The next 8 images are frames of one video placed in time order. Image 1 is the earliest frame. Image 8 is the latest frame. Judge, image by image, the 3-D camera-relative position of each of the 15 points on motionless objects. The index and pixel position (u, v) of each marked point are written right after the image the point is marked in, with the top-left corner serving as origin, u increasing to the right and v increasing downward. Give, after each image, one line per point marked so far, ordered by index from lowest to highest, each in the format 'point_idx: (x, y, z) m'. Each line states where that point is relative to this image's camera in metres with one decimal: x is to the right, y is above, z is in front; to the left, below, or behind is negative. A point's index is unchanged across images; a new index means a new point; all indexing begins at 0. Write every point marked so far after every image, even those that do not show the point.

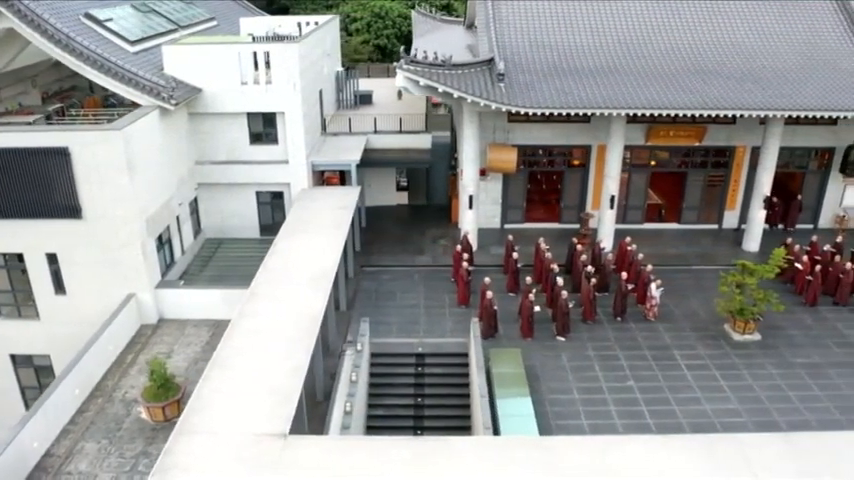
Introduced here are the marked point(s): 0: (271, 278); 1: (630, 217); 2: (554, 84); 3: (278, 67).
0: (-3.0, -0.8, +13.0) m
1: (+5.9, +0.7, +19.4) m
2: (+3.1, +3.8, +16.1) m
3: (-3.6, +4.2, +16.2) m
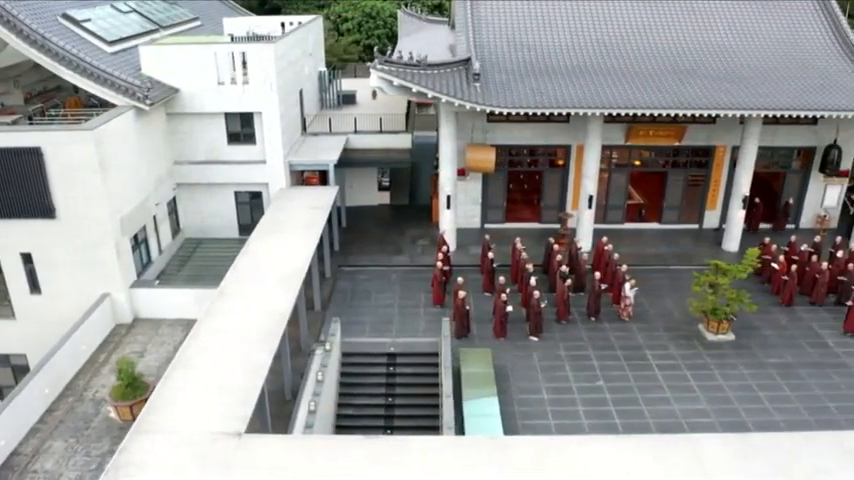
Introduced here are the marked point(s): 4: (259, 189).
0: (-3.6, -0.7, +13.0) m
1: (+5.3, +0.7, +19.3) m
2: (+2.5, +3.8, +16.1) m
3: (-4.2, +4.2, +16.2) m
4: (-4.4, +1.4, +17.4) m
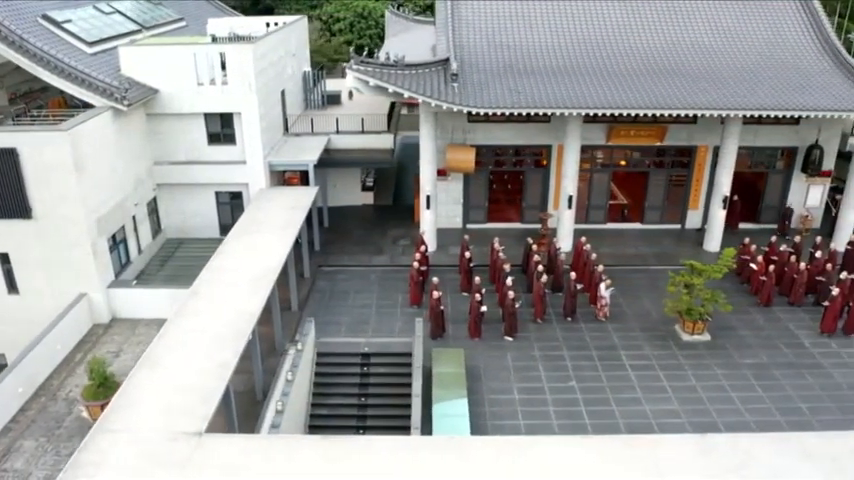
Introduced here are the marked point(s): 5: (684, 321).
0: (-4.2, -0.8, +13.0) m
1: (+4.8, +0.7, +19.3) m
2: (+2.0, +3.8, +16.1) m
3: (-4.8, +4.2, +16.2) m
4: (-5.0, +1.4, +17.5) m
5: (+5.6, -1.8, +14.5) m
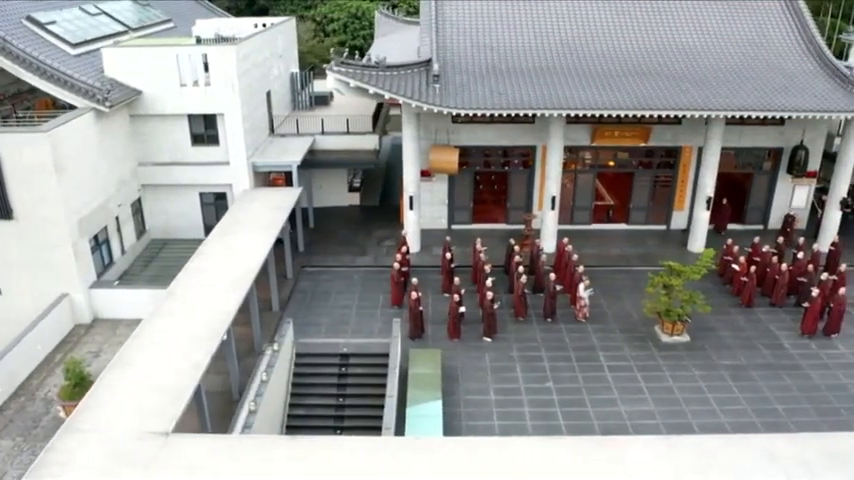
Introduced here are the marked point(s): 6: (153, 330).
0: (-4.6, -0.8, +13.1) m
1: (+4.4, +0.7, +19.3) m
2: (+1.6, +3.8, +16.1) m
3: (-5.2, +4.2, +16.3) m
4: (-5.4, +1.3, +17.5) m
5: (+5.2, -1.8, +14.5) m
6: (-4.8, -1.6, +11.5) m
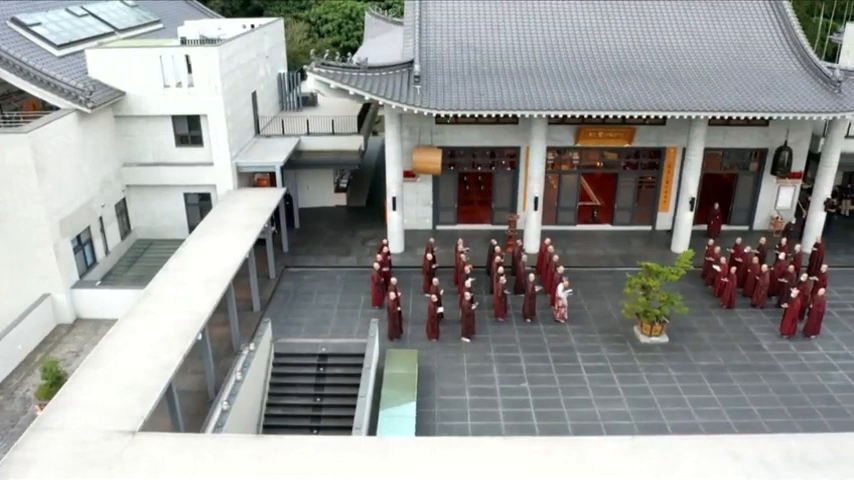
0: (-5.1, -0.8, +13.1) m
1: (+4.0, +0.6, +19.3) m
2: (+1.1, +3.8, +16.2) m
3: (-5.6, +4.2, +16.4) m
4: (-5.8, +1.3, +17.6) m
5: (+4.7, -1.8, +14.5) m
6: (-5.3, -1.6, +11.6) m
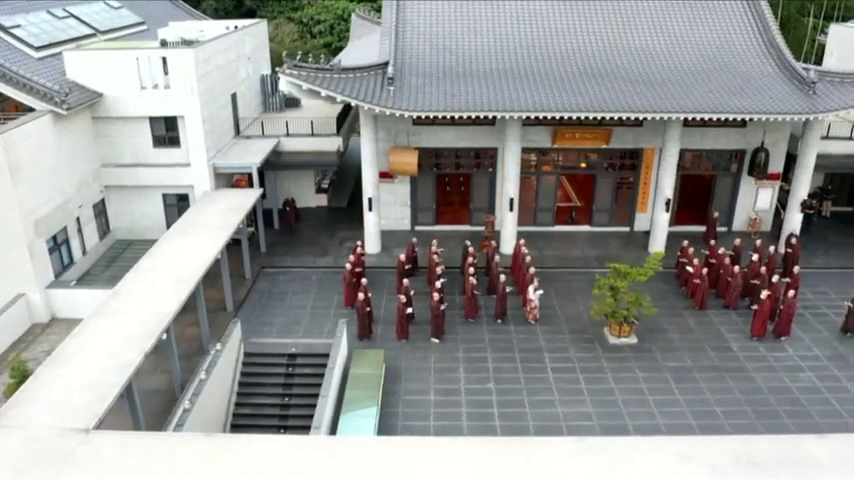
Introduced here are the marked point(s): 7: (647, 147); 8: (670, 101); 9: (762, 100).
0: (-5.8, -0.8, +13.3) m
1: (+3.3, +0.6, +19.4) m
2: (+0.5, +3.8, +16.2) m
3: (-6.3, +4.2, +16.5) m
4: (-6.5, +1.3, +17.7) m
5: (+4.0, -1.8, +14.5) m
6: (-5.9, -1.6, +11.7) m
7: (+6.1, +2.6, +18.3) m
8: (+5.8, +3.3, +15.8) m
9: (+8.1, +3.4, +15.9) m
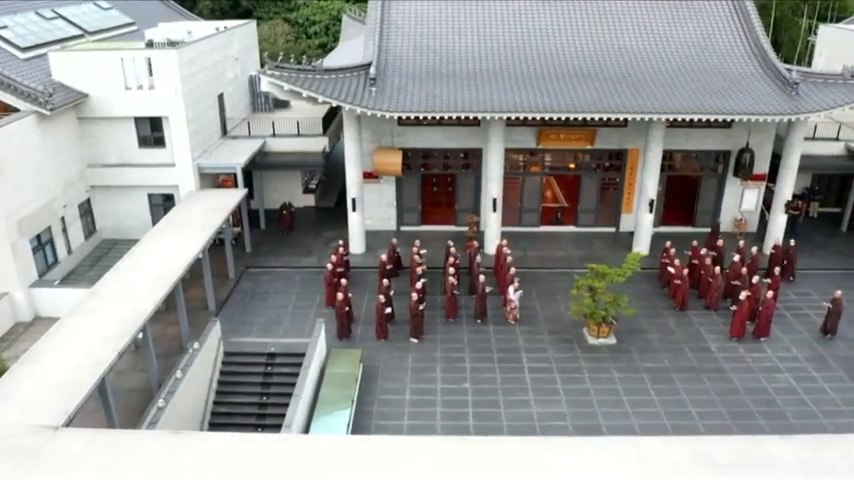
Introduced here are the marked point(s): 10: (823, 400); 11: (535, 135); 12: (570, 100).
0: (-6.2, -0.8, +13.4) m
1: (+2.9, +0.6, +19.4) m
2: (0.0, +3.8, +16.3) m
3: (-6.7, +4.2, +16.6) m
4: (-6.9, +1.3, +17.8) m
5: (+3.6, -1.9, +14.5) m
6: (-6.4, -1.6, +11.8) m
7: (+5.7, +2.6, +18.3) m
8: (+5.4, +3.3, +15.8) m
9: (+7.6, +3.3, +15.9) m
10: (+7.7, -3.1, +12.9) m
11: (+3.0, +2.9, +18.1) m
12: (+3.5, +3.3, +15.9) m
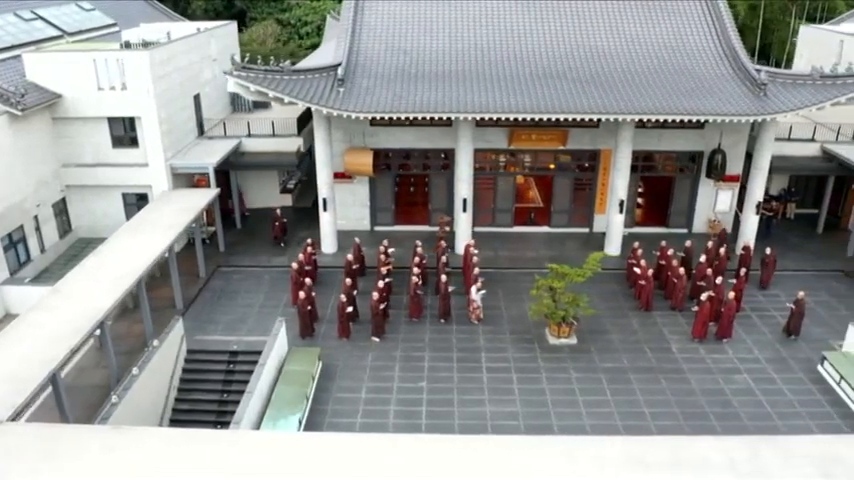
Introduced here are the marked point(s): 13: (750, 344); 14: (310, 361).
0: (-7.1, -0.8, +13.5) m
1: (+2.2, +0.6, +19.5) m
2: (-0.8, +3.8, +16.4) m
3: (-7.5, +4.2, +16.8) m
4: (-7.7, +1.4, +18.0) m
5: (+2.7, -1.9, +14.6) m
6: (-7.3, -1.6, +12.0) m
7: (+4.9, +2.5, +18.3) m
8: (+4.6, +3.3, +15.8) m
9: (+6.8, +3.3, +15.9) m
10: (+6.8, -3.1, +12.8) m
11: (+2.2, +2.9, +18.2) m
12: (+2.7, +3.3, +15.9) m
13: (+7.1, -2.3, +14.5) m
14: (-2.4, -2.4, +13.3) m
